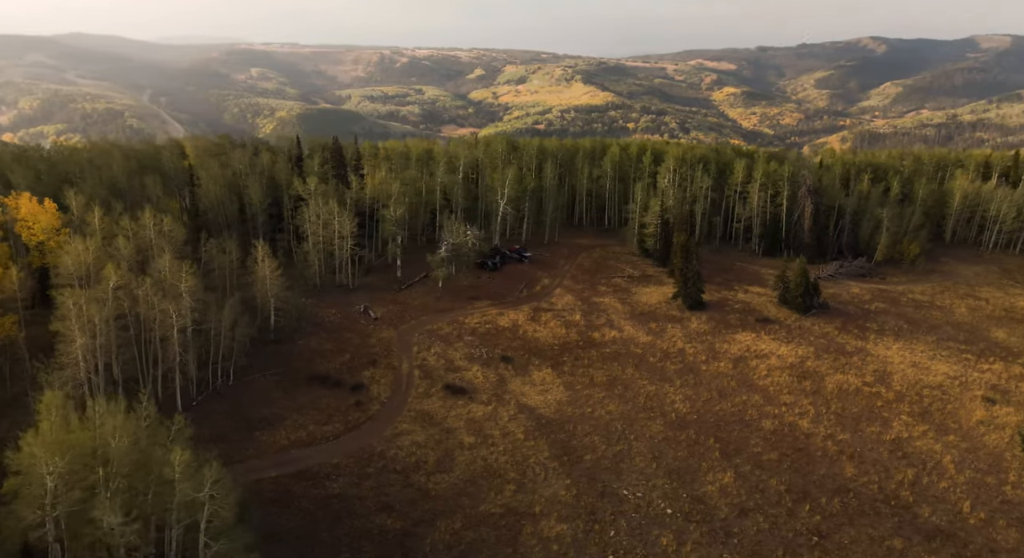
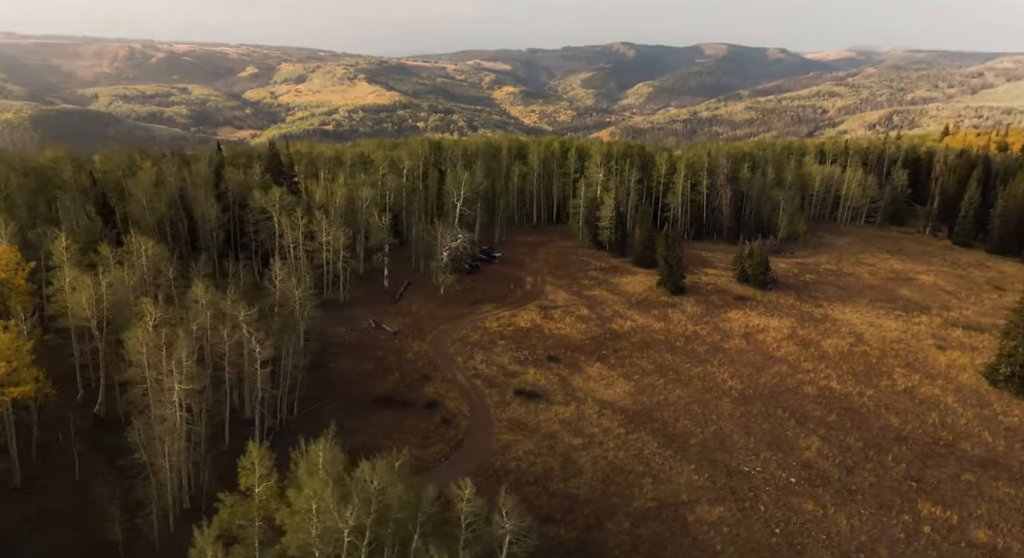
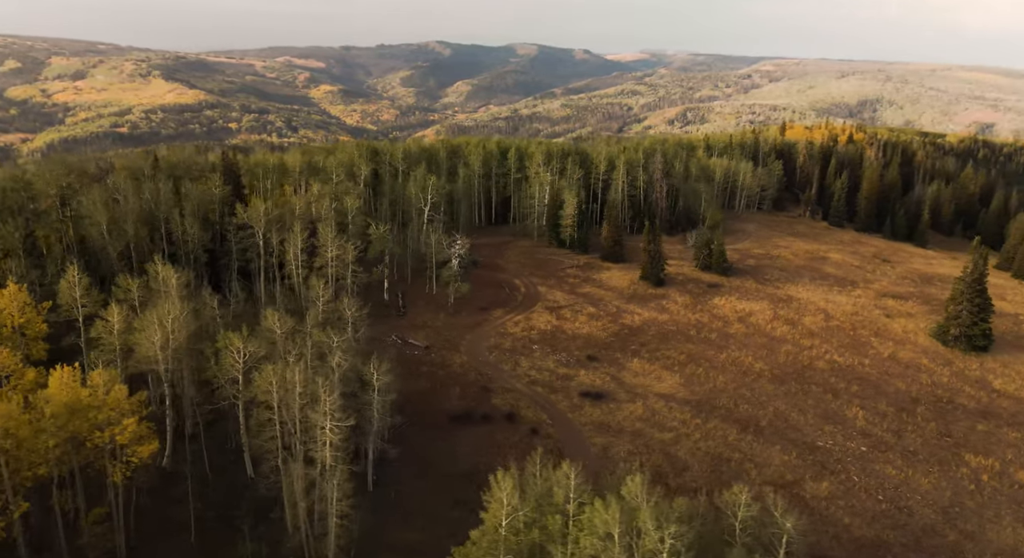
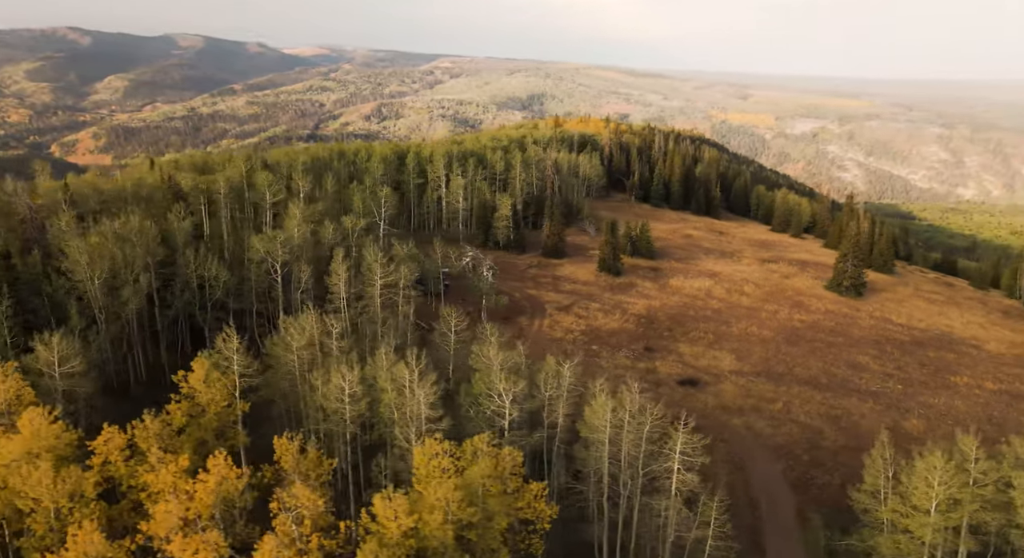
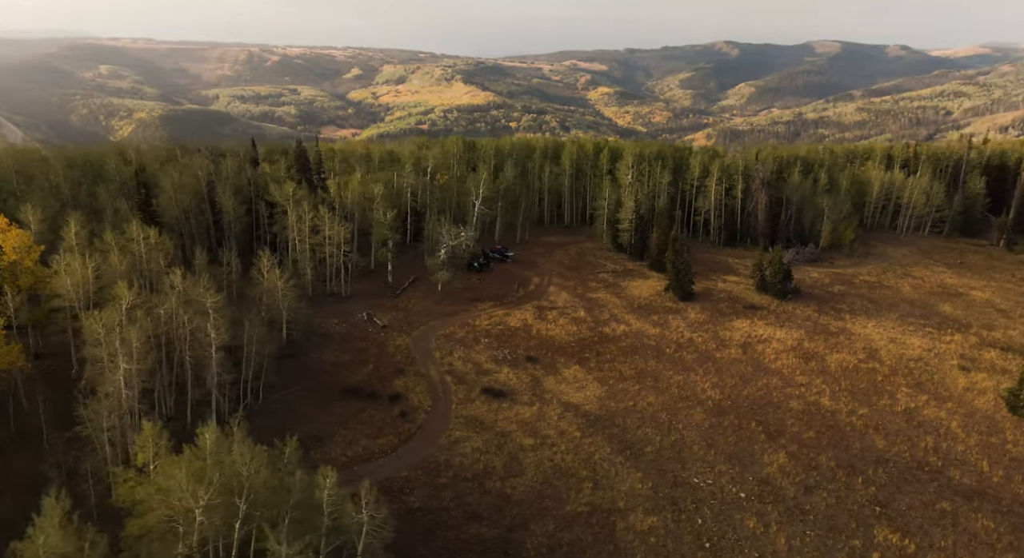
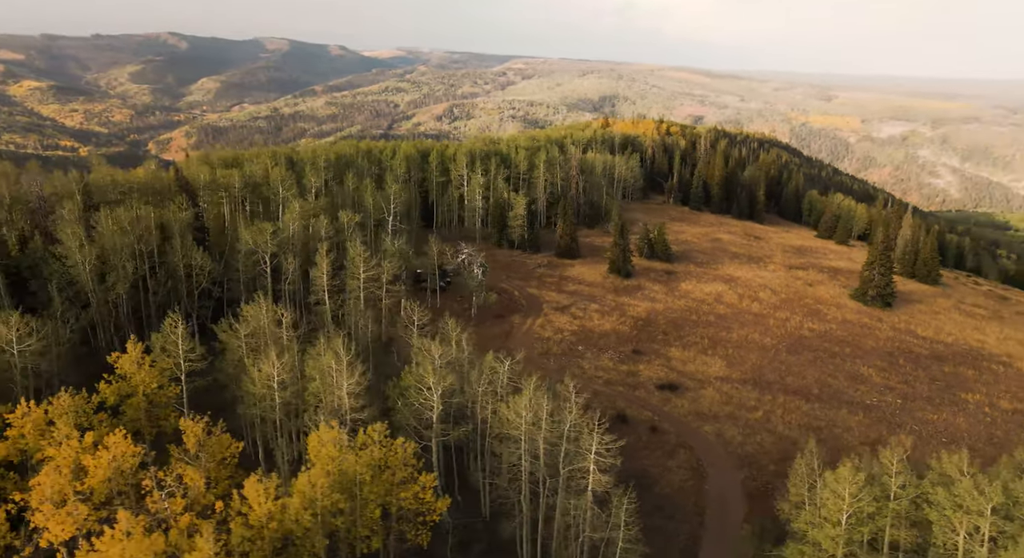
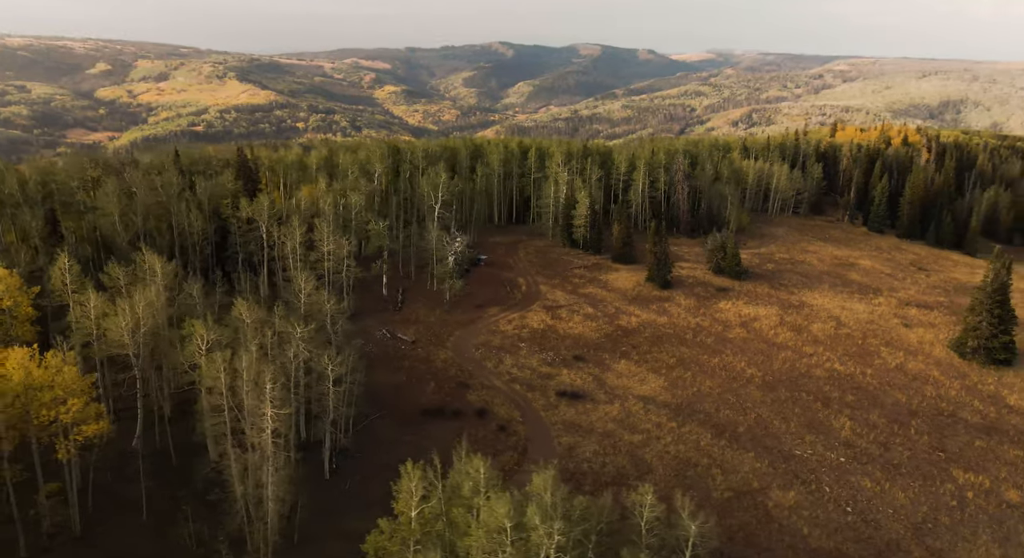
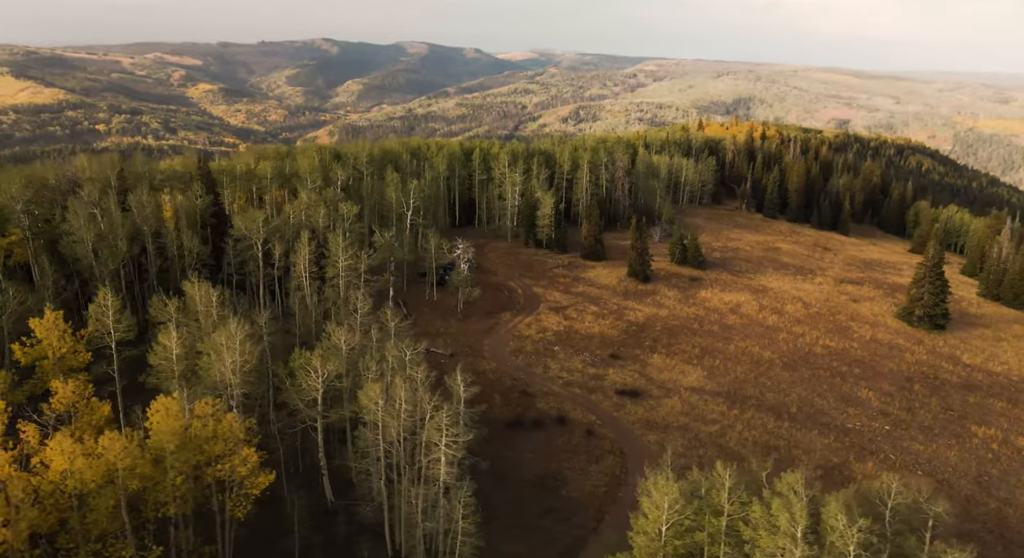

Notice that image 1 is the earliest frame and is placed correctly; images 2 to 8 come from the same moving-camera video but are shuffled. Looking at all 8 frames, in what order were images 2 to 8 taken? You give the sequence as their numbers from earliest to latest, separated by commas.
5, 2, 7, 3, 8, 6, 4
